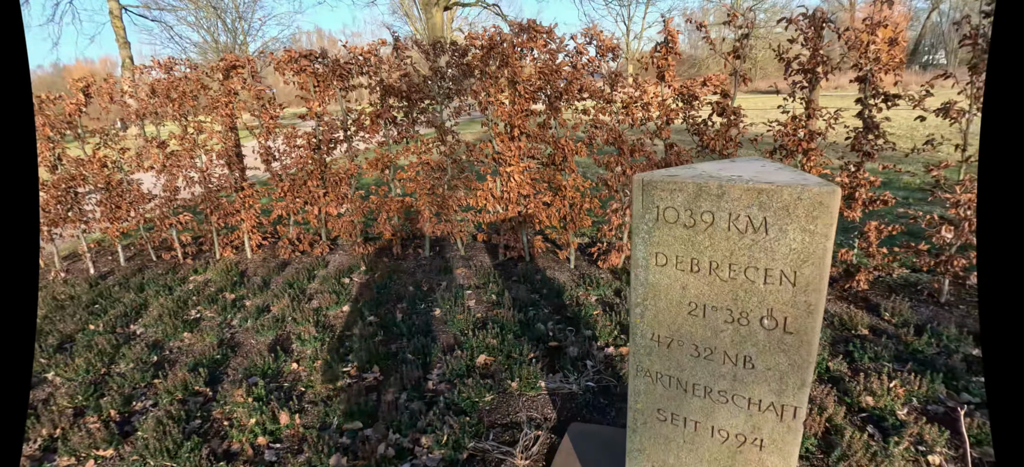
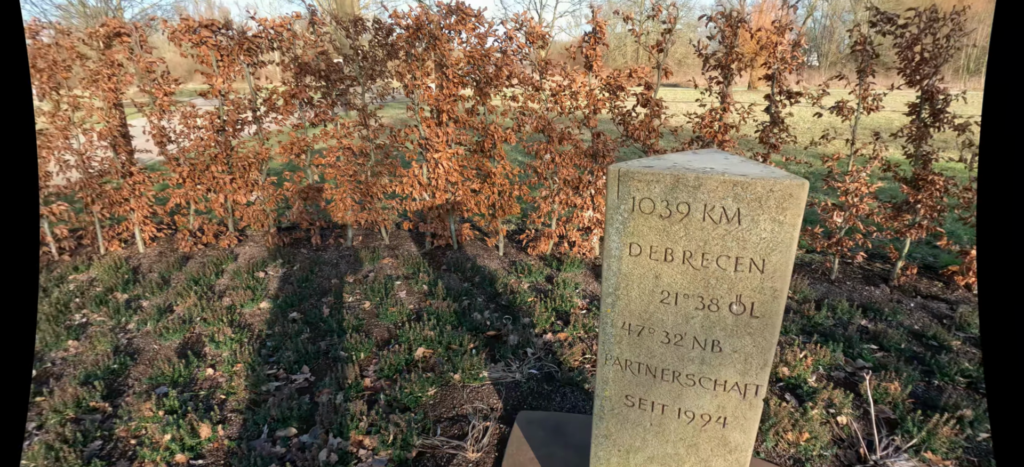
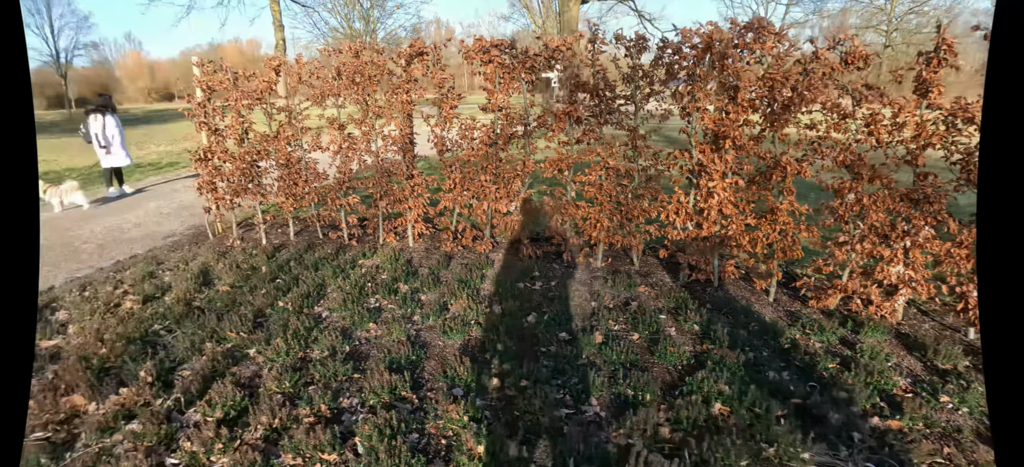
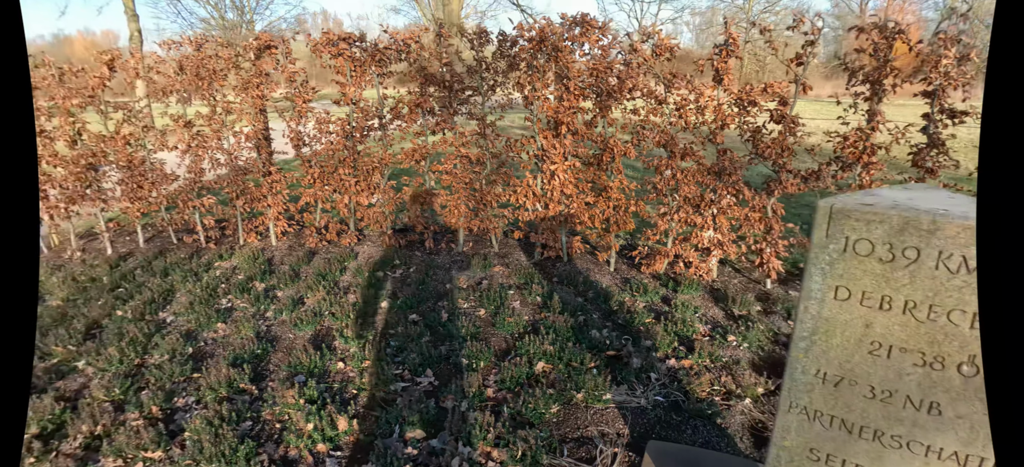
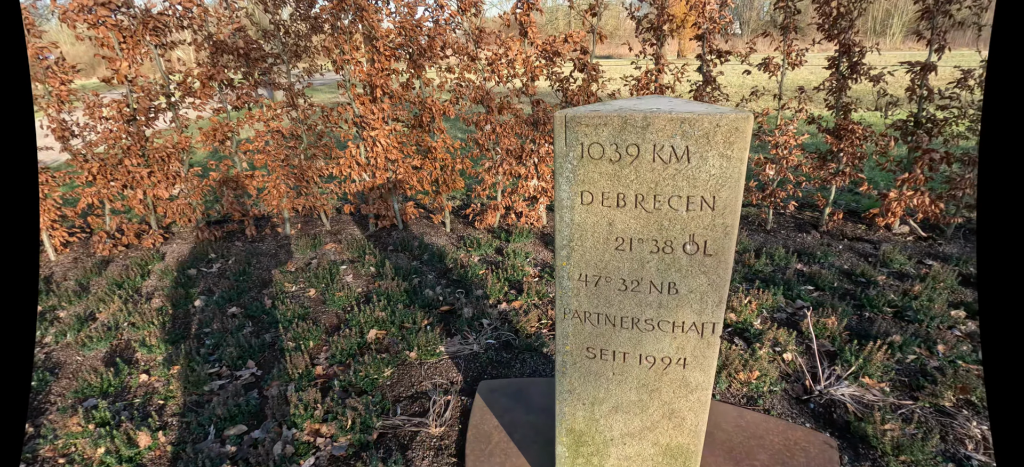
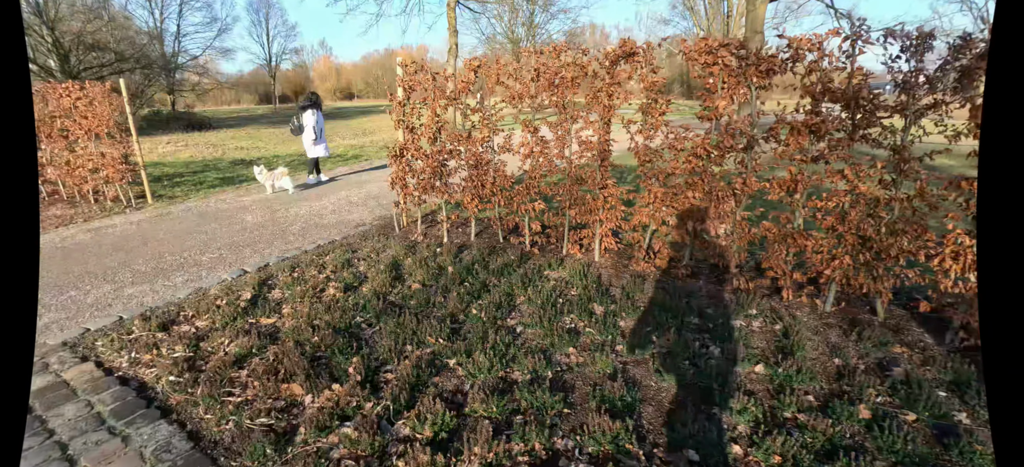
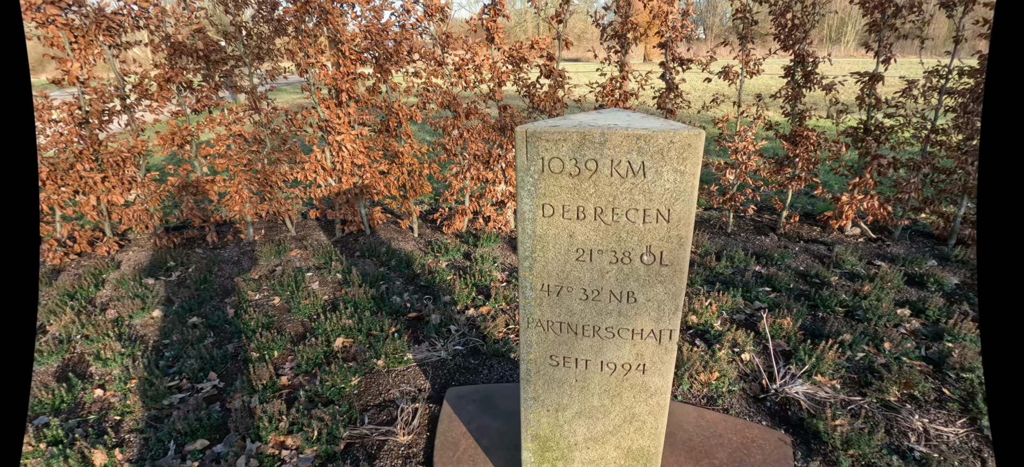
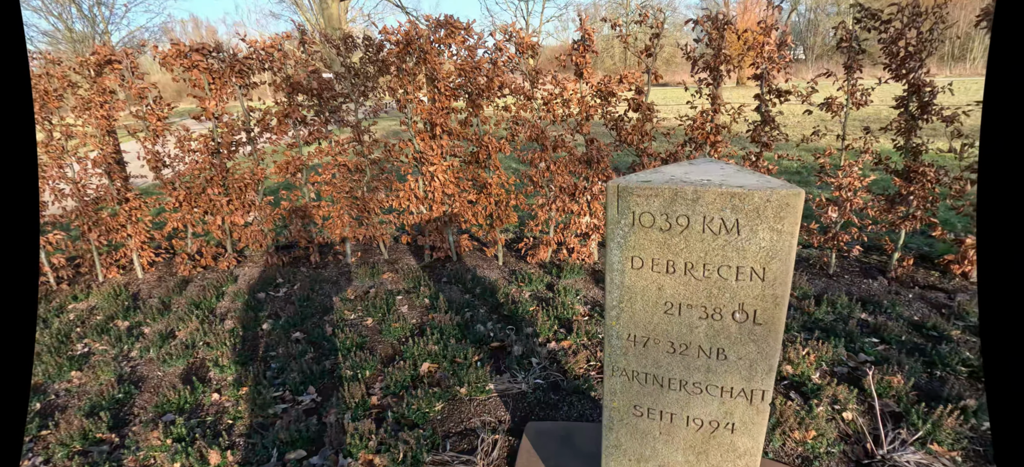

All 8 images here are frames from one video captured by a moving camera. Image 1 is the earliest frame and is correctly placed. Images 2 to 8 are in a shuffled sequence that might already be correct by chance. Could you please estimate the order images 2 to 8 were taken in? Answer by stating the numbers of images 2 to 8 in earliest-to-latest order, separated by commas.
8, 5, 7, 2, 4, 3, 6
